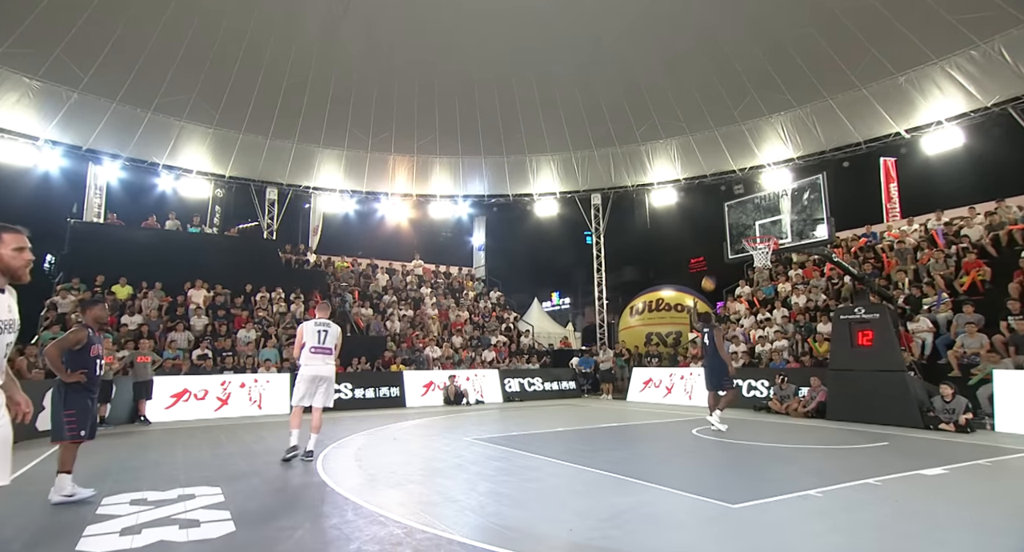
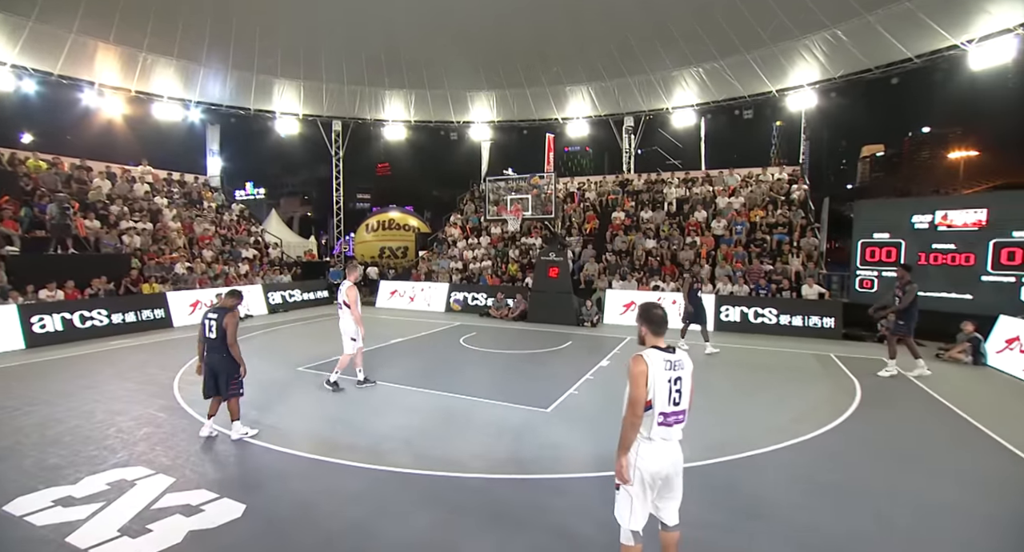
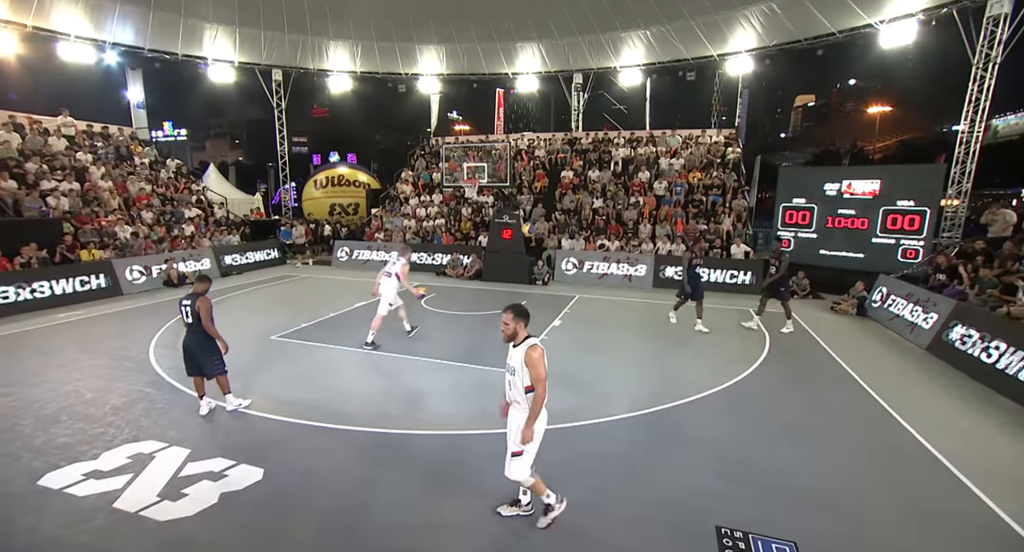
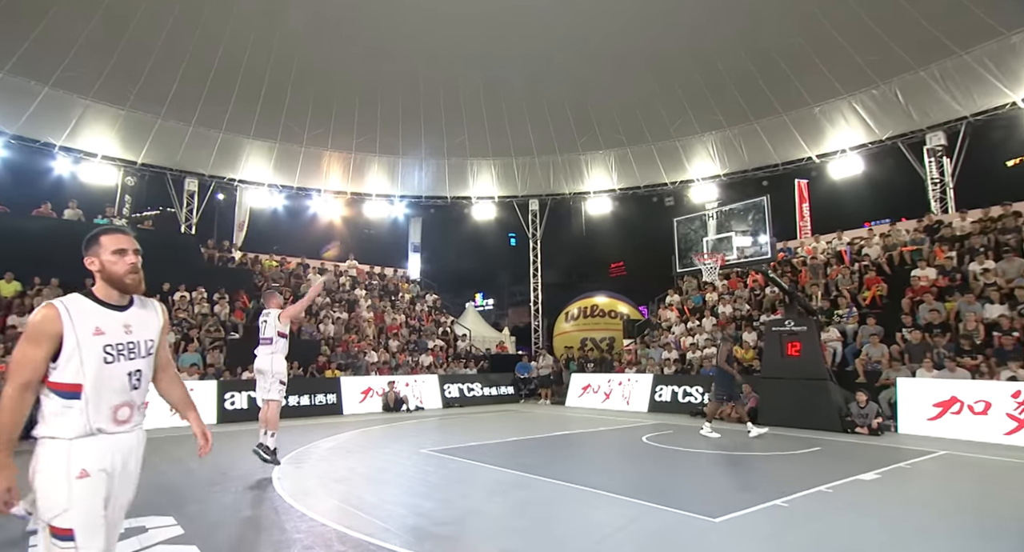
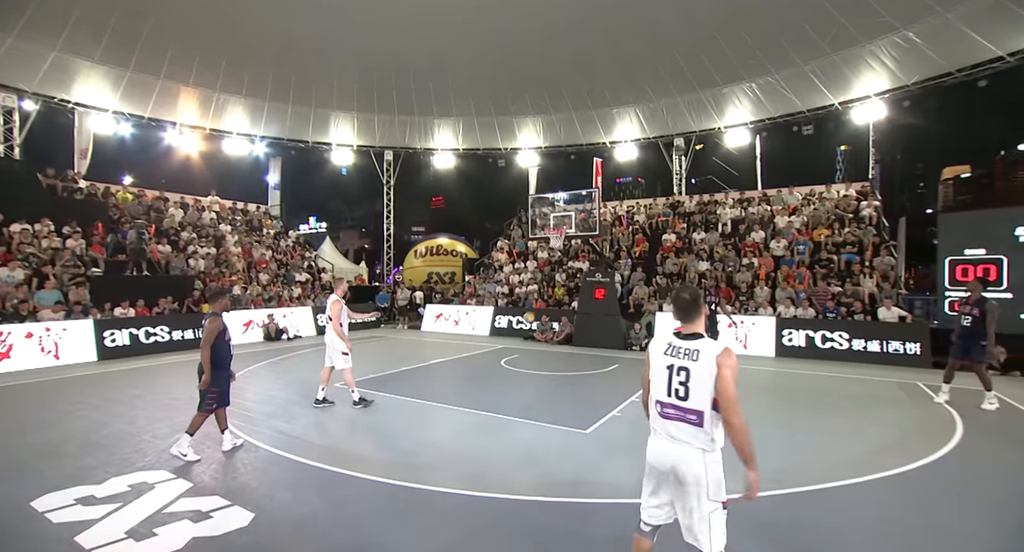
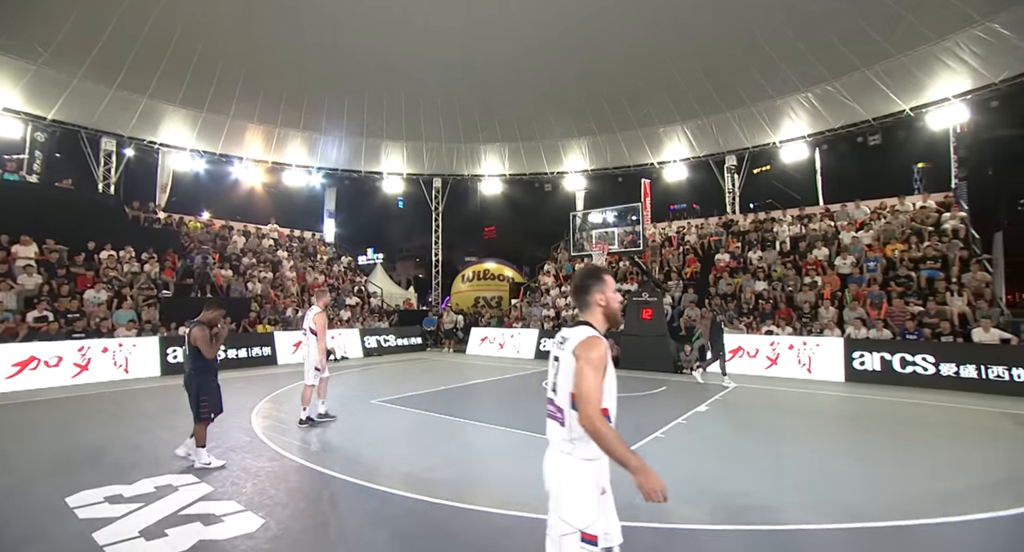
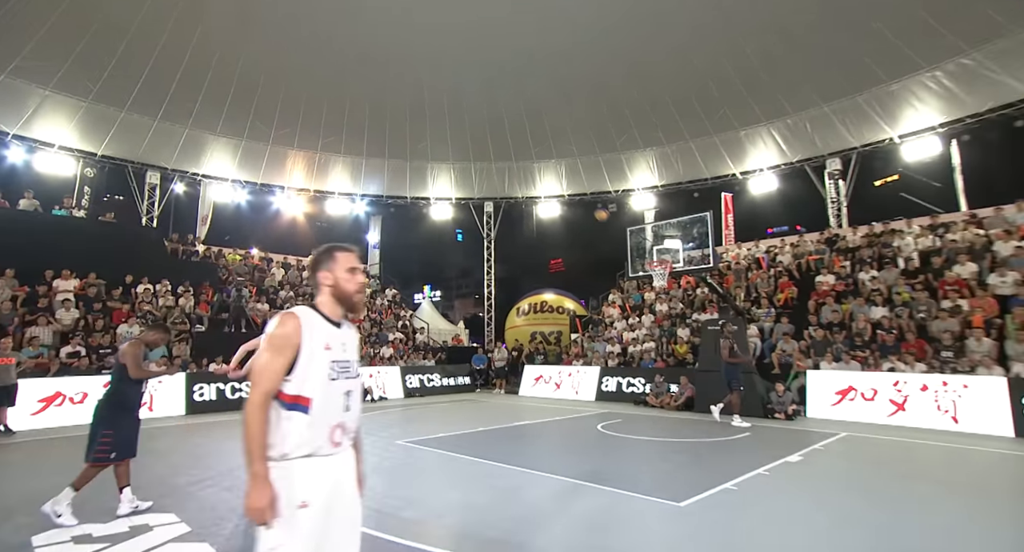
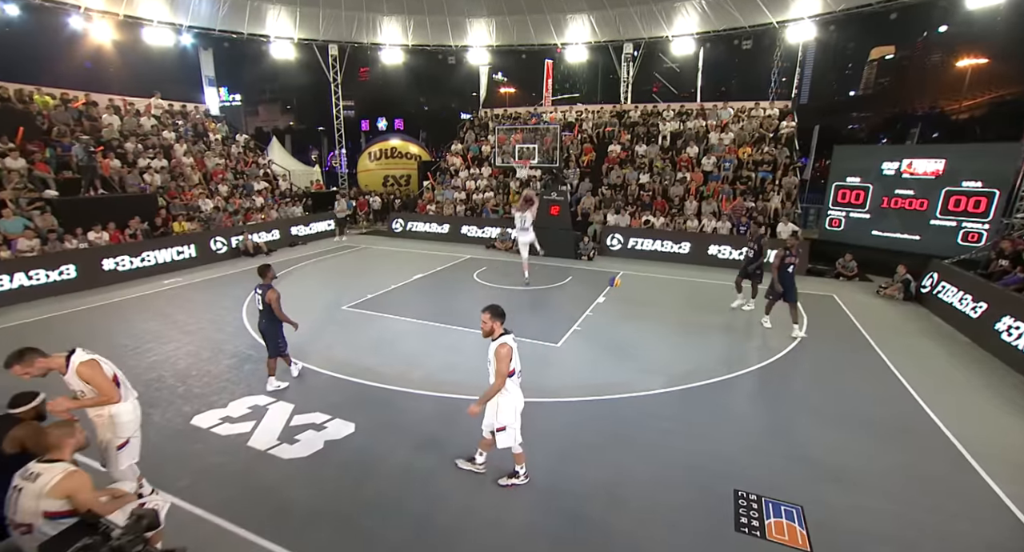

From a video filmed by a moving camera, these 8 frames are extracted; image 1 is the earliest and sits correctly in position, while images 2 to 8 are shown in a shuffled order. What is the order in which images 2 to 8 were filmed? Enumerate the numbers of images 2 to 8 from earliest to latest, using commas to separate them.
4, 7, 6, 5, 2, 3, 8
